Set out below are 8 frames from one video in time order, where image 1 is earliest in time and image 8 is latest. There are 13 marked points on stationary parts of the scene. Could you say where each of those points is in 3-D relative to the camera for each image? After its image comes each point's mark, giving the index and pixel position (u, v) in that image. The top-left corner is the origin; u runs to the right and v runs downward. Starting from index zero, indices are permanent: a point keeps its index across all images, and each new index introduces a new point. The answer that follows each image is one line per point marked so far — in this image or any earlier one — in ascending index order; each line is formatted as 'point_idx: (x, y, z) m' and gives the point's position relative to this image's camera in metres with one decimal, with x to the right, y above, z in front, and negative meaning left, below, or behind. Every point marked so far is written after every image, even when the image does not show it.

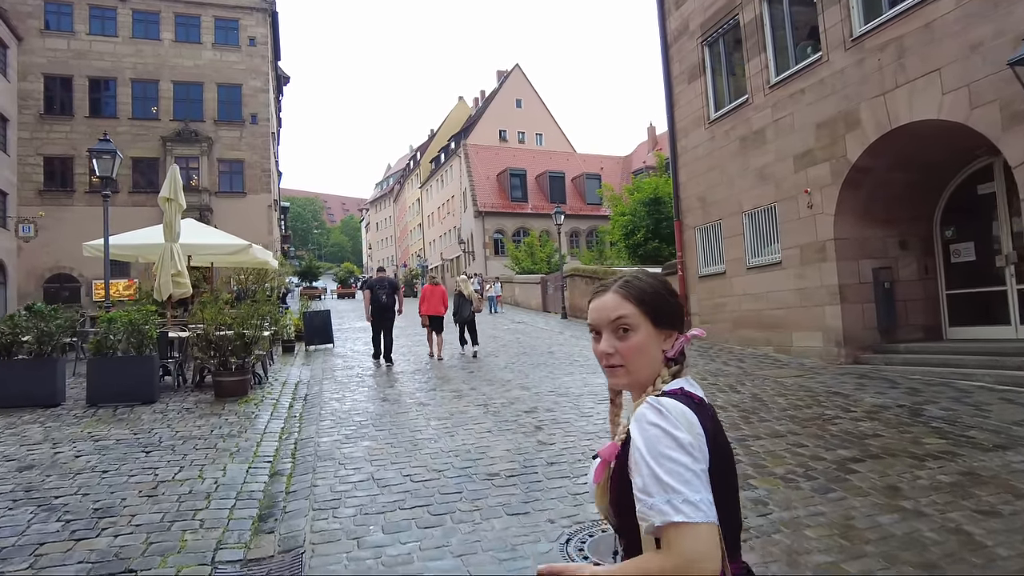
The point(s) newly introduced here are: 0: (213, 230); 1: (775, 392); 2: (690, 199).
0: (-6.9, +1.4, +15.2) m
1: (+3.2, -1.3, +8.1) m
2: (+3.9, +2.0, +14.3) m
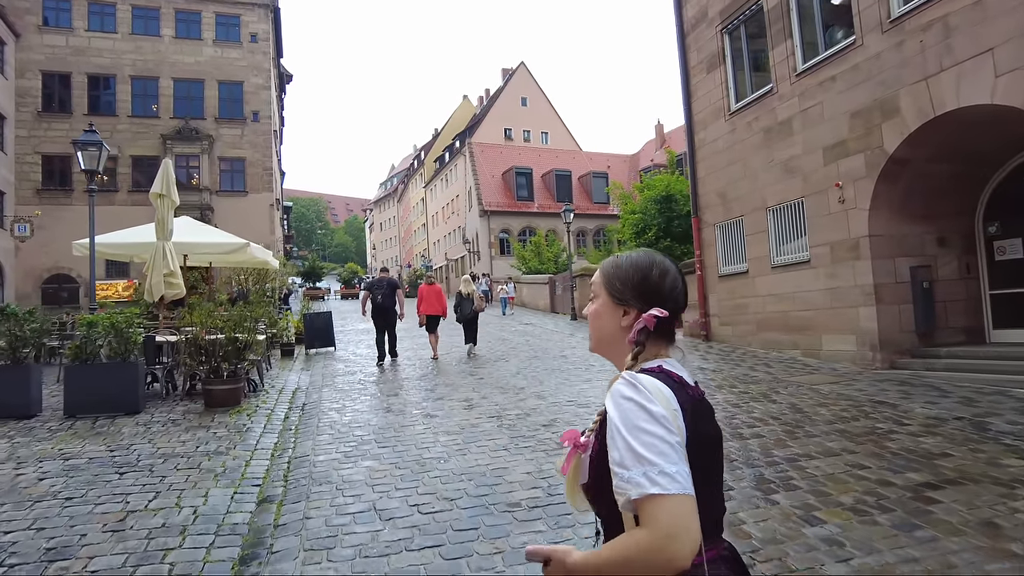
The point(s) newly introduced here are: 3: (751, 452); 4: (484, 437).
0: (-6.7, +1.3, +14.6) m
1: (+3.4, -1.3, +7.4) m
2: (+4.1, +2.0, +13.7) m
3: (+1.9, -1.3, +5.2) m
4: (-0.3, -1.3, +5.9) m
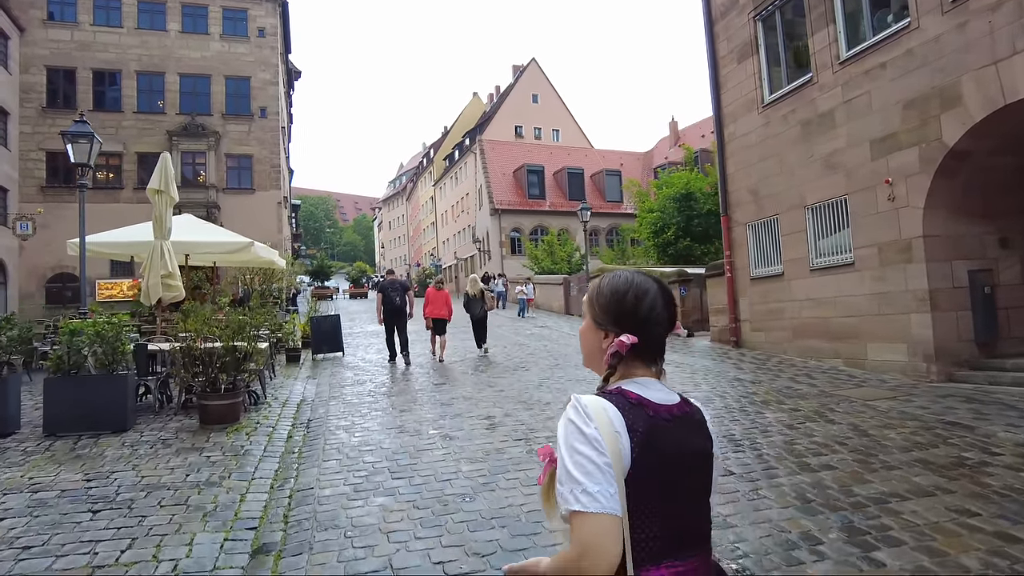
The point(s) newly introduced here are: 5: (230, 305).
0: (-6.4, +1.3, +13.9) m
1: (+3.7, -1.3, +6.6) m
2: (+4.5, +1.9, +12.9) m
3: (+2.2, -1.4, +4.5) m
4: (0.0, -1.4, +5.2) m
5: (-4.3, -0.3, +9.9) m
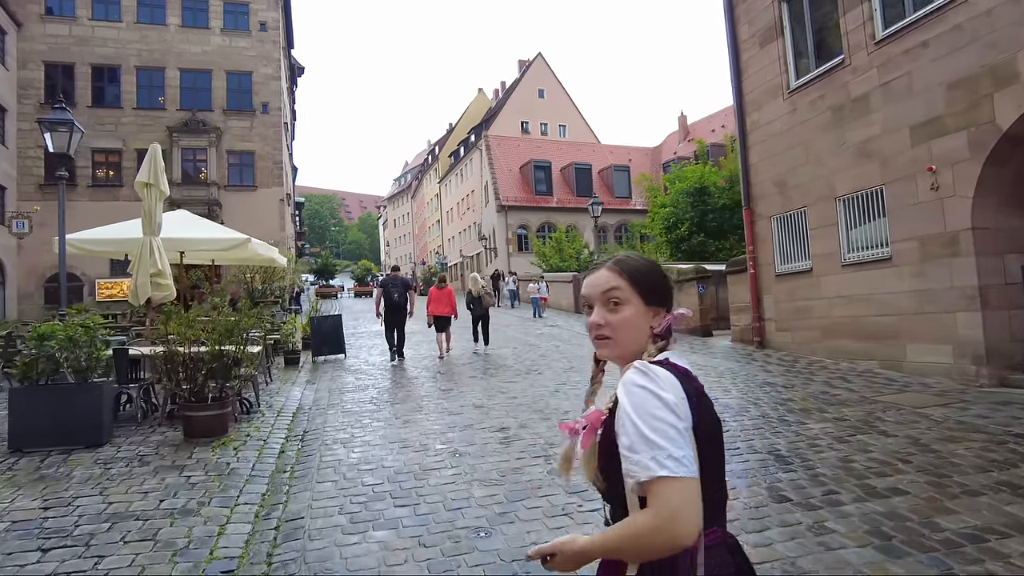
0: (-6.2, +1.3, +13.3) m
1: (+3.8, -1.3, +6.0) m
2: (+4.7, +1.9, +12.2) m
3: (+2.3, -1.3, +3.8) m
4: (+0.1, -1.4, +4.5) m
5: (-4.1, -0.2, +9.3) m
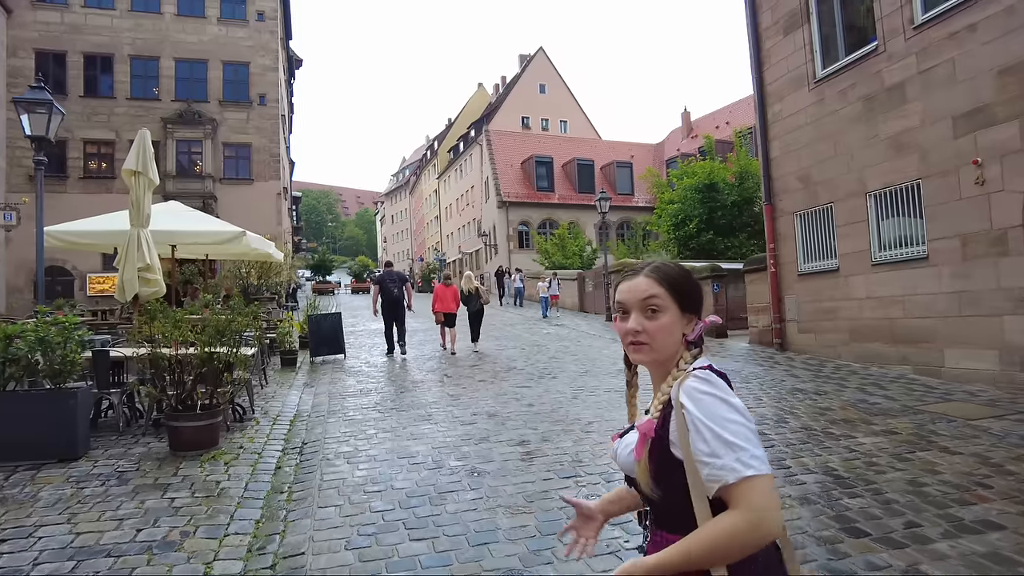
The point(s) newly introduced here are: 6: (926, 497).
0: (-6.0, +1.4, +12.7) m
1: (+4.0, -1.3, +5.4) m
2: (+4.8, +1.9, +11.6) m
3: (+2.5, -1.4, +3.2) m
4: (+0.3, -1.4, +3.9) m
5: (-3.9, -0.2, +8.7) m
6: (+2.6, -1.3, +4.2) m
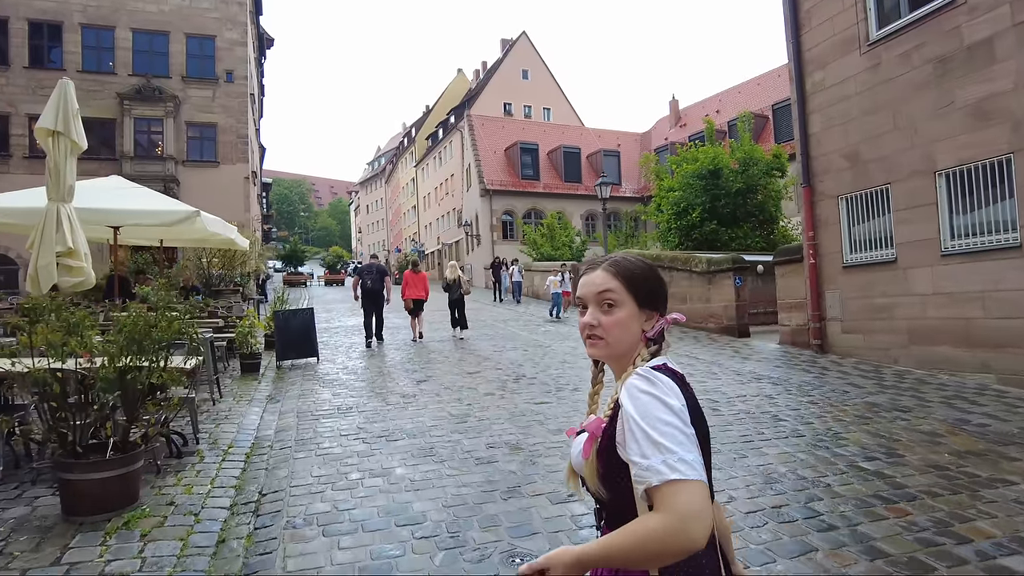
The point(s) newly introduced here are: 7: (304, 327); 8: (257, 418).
0: (-6.0, +1.6, +10.8) m
1: (+4.3, -1.3, +3.9) m
2: (+4.9, +2.0, +10.1) m
3: (+2.8, -1.4, +1.7) m
4: (+0.7, -1.4, +2.3) m
5: (-3.8, -0.1, +6.9) m
6: (+2.9, -1.3, +2.7) m
7: (-3.1, -0.6, +9.7) m
8: (-2.5, -1.2, +6.4) m
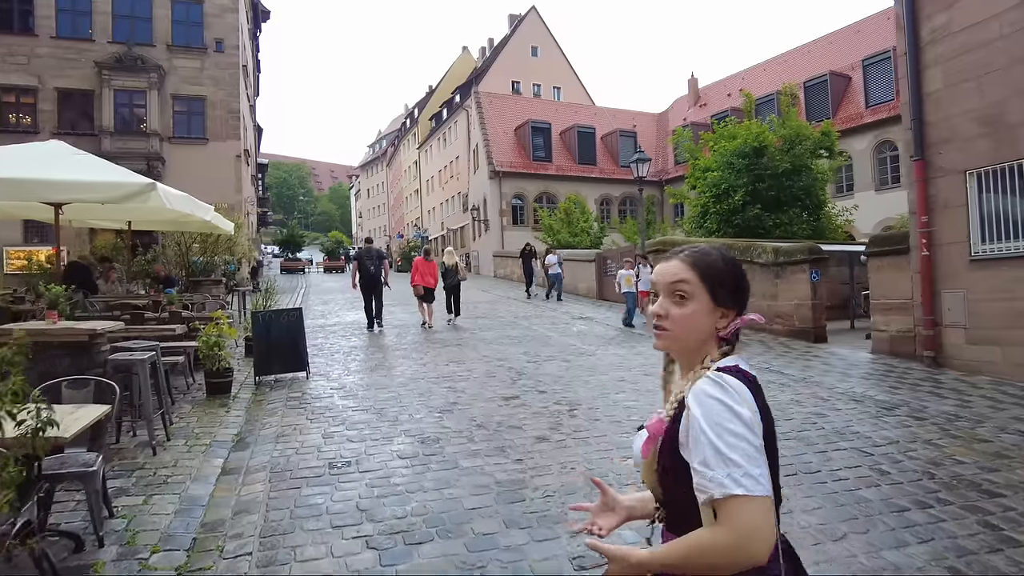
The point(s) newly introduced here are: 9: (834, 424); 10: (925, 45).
0: (-5.5, +1.7, +8.7) m
1: (+4.8, -1.4, +1.9) m
2: (+5.4, +2.1, +8.0) m
3: (+3.3, -1.5, -0.3) m
4: (+1.1, -1.5, +0.3) m
5: (-3.3, -0.1, +4.9) m
6: (+3.4, -1.5, +0.6) m
7: (-2.6, -0.5, +7.7) m
8: (-2.0, -1.3, +4.3) m
9: (+2.9, -1.2, +5.8) m
10: (+5.2, +3.1, +8.4) m
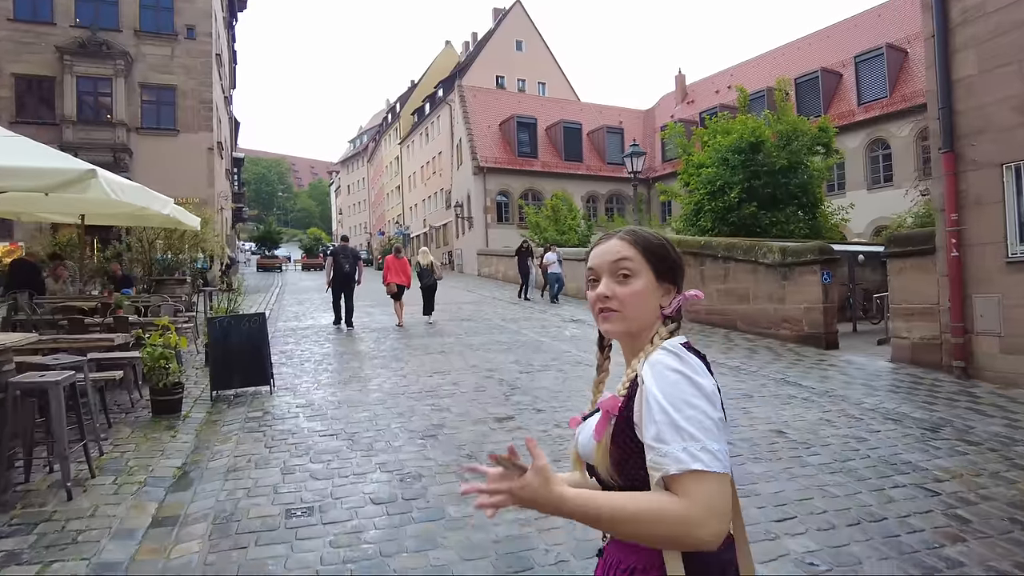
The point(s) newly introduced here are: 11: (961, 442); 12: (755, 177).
0: (-5.6, +1.7, +7.7) m
1: (+4.8, -1.5, +1.2) m
2: (+5.3, +2.0, +7.3) m
3: (+3.5, -1.6, -1.1) m
4: (+1.3, -1.5, -0.6) m
5: (-3.3, -0.1, +3.9) m
6: (+3.5, -1.5, -0.1) m
7: (-2.7, -0.5, +6.8) m
8: (-2.0, -1.3, +3.4) m
9: (+2.8, -1.3, +5.0) m
10: (+5.1, +3.1, +7.7) m
11: (+3.7, -1.3, +5.3) m
12: (+6.4, +2.9, +17.3) m
